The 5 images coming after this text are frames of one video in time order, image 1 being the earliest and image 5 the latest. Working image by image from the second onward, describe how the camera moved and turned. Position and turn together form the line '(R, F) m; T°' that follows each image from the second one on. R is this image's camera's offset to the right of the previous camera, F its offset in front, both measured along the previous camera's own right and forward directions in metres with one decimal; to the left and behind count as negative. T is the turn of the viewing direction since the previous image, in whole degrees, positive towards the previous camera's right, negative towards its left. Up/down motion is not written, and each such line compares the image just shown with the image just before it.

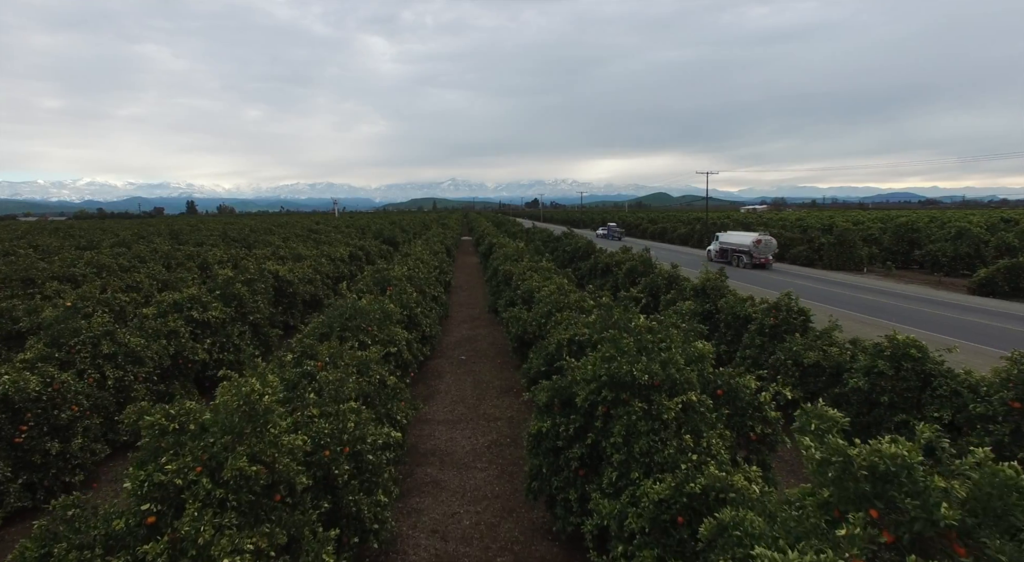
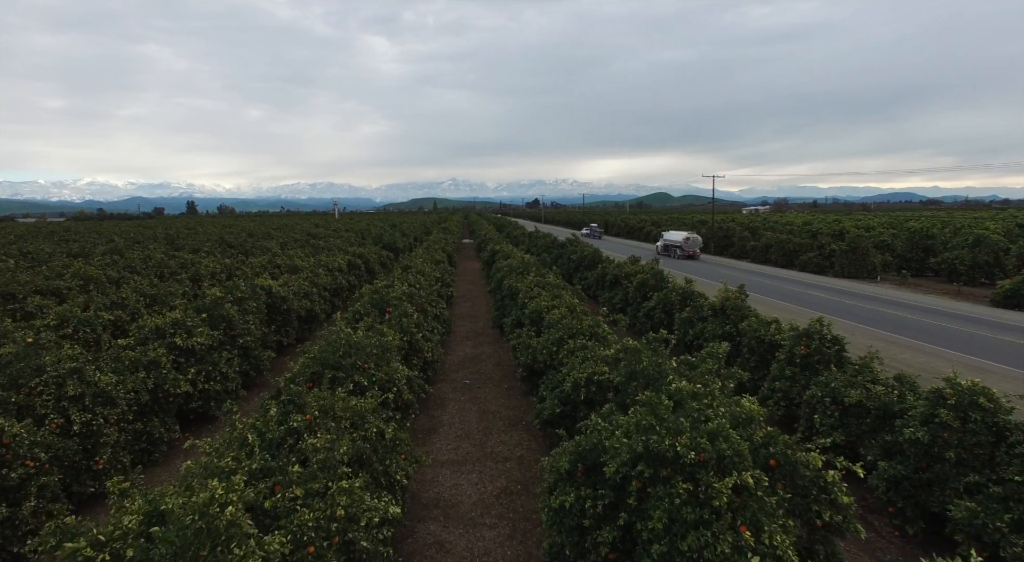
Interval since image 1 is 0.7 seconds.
(-0.1, +0.7) m; 0°
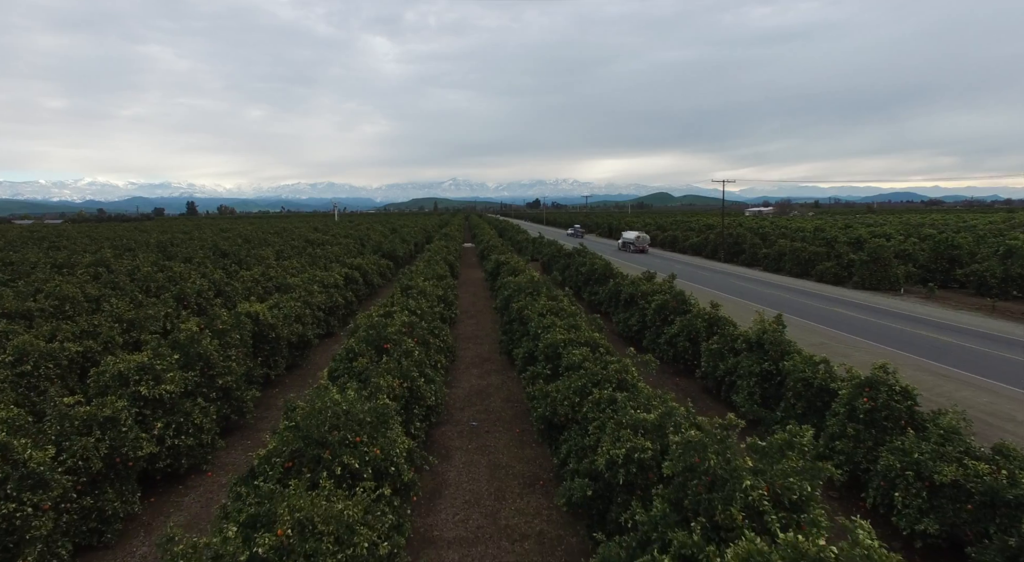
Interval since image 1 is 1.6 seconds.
(-0.2, +1.1) m; 0°
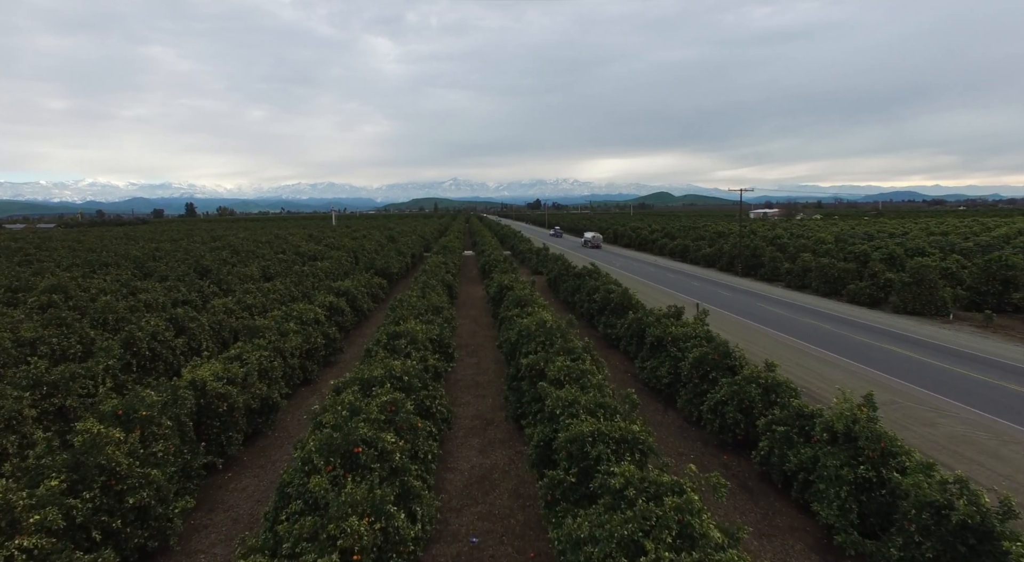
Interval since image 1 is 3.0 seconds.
(-0.1, +2.3) m; 0°
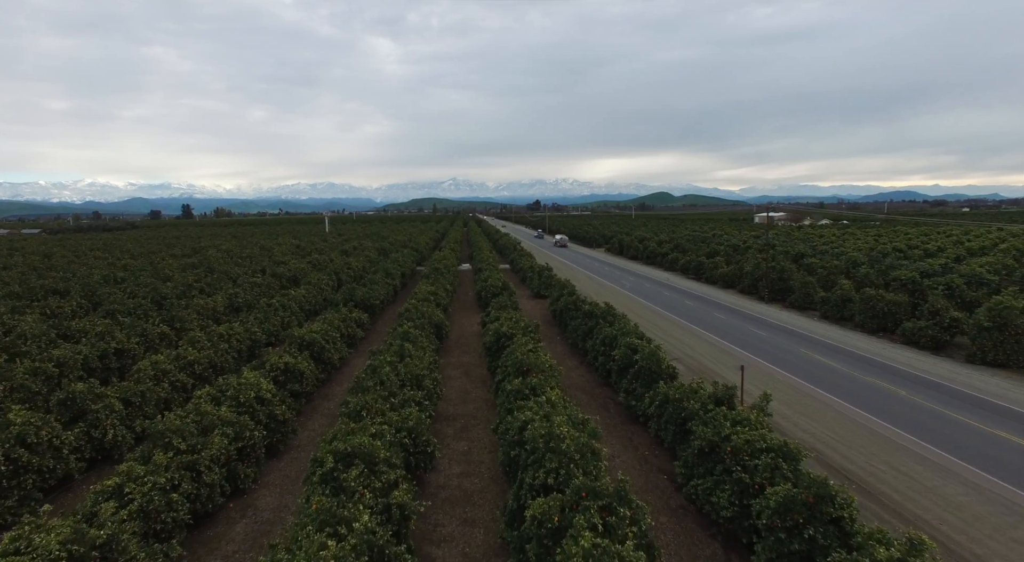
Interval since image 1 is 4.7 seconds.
(0.0, +3.6) m; 0°
